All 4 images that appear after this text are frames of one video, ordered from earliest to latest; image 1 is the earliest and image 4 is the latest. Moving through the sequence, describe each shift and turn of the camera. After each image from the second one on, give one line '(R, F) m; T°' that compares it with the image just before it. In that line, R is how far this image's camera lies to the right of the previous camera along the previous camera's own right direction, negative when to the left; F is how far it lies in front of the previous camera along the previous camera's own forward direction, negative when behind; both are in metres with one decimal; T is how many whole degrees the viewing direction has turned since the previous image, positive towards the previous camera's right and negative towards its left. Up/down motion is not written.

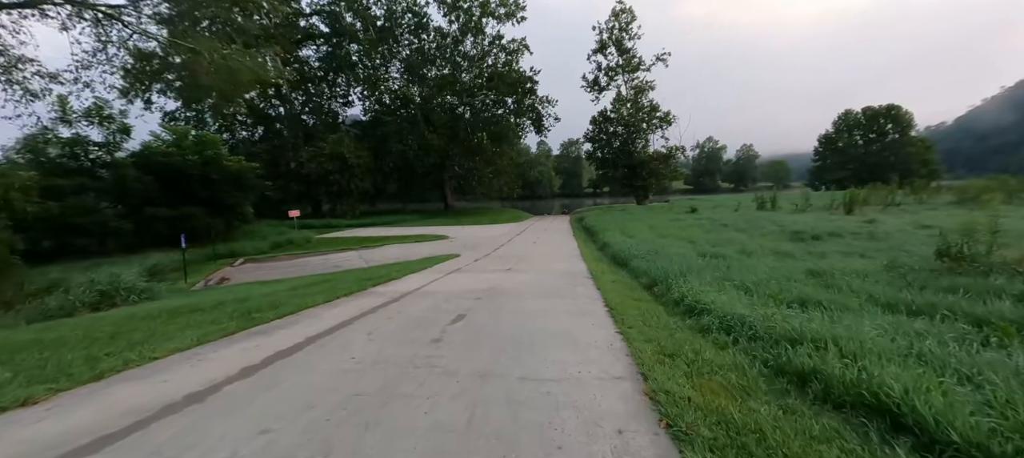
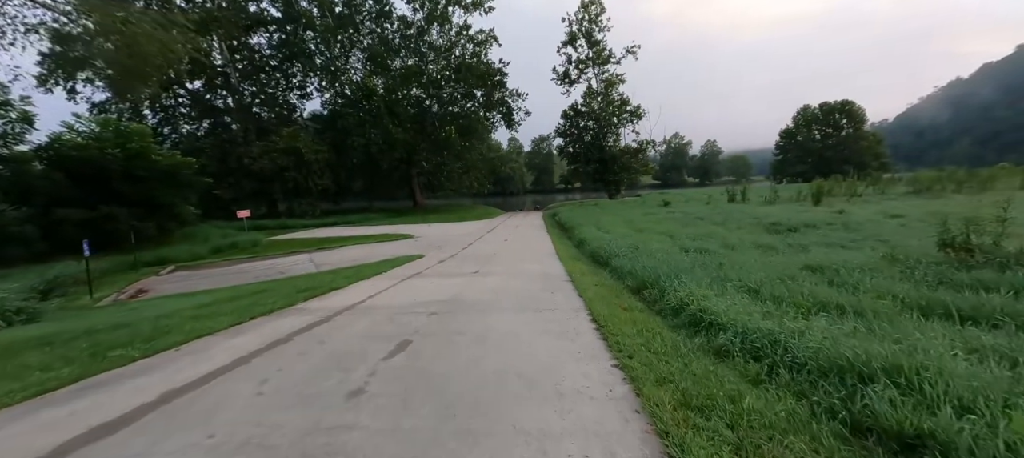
(+0.1, +1.3) m; +4°
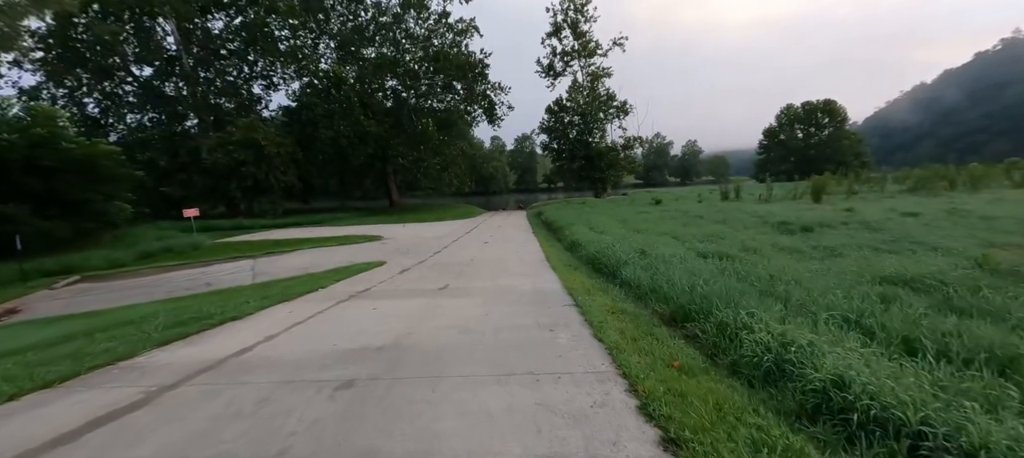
(+0.1, +2.3) m; +2°
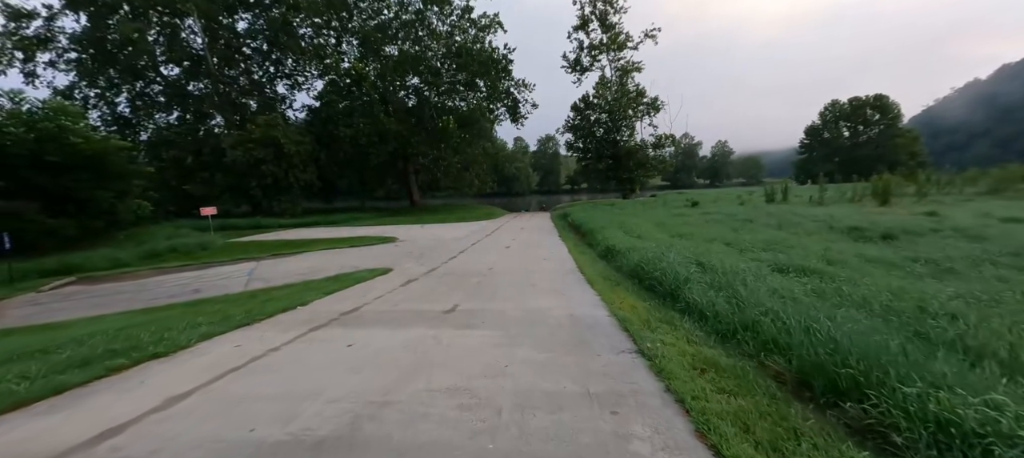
(-0.1, +1.7) m; -3°
